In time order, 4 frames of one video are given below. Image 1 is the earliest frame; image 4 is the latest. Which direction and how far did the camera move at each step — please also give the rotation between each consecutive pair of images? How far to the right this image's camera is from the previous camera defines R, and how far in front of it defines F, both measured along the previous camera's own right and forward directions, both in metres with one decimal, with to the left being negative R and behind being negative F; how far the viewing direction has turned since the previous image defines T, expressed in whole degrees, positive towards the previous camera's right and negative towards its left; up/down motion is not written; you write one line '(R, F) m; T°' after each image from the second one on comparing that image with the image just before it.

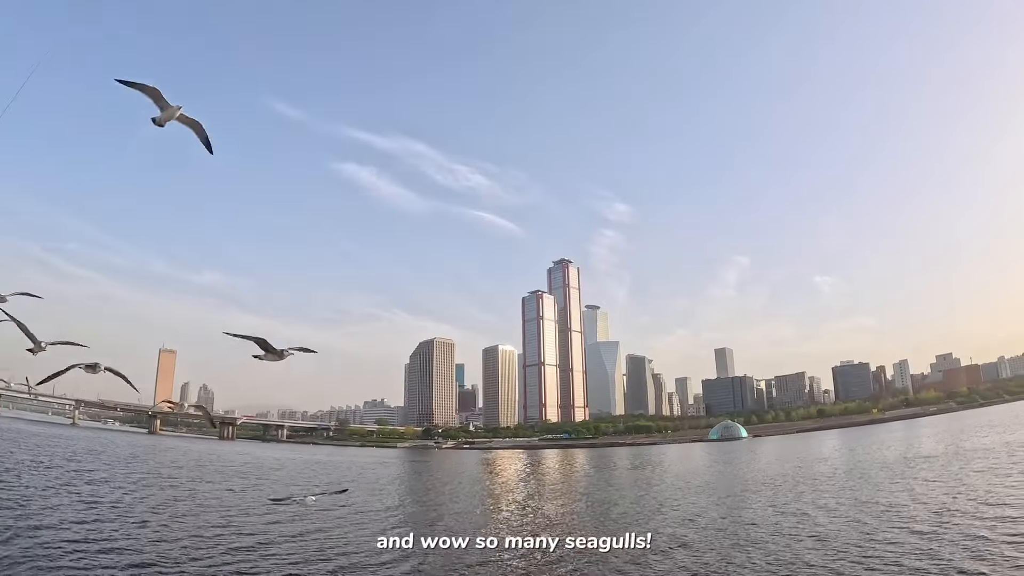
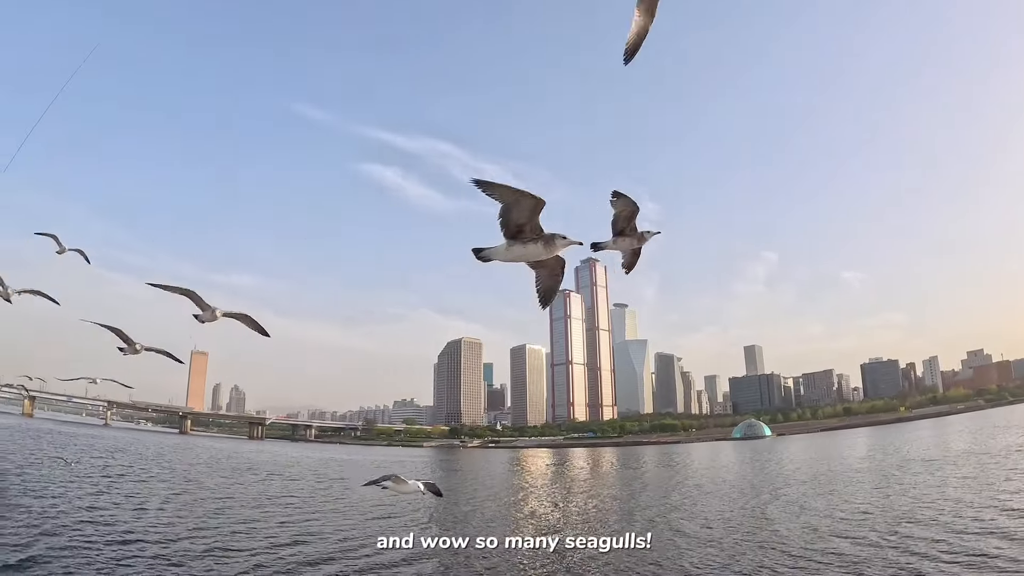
(+0.8, -0.1) m; -3°
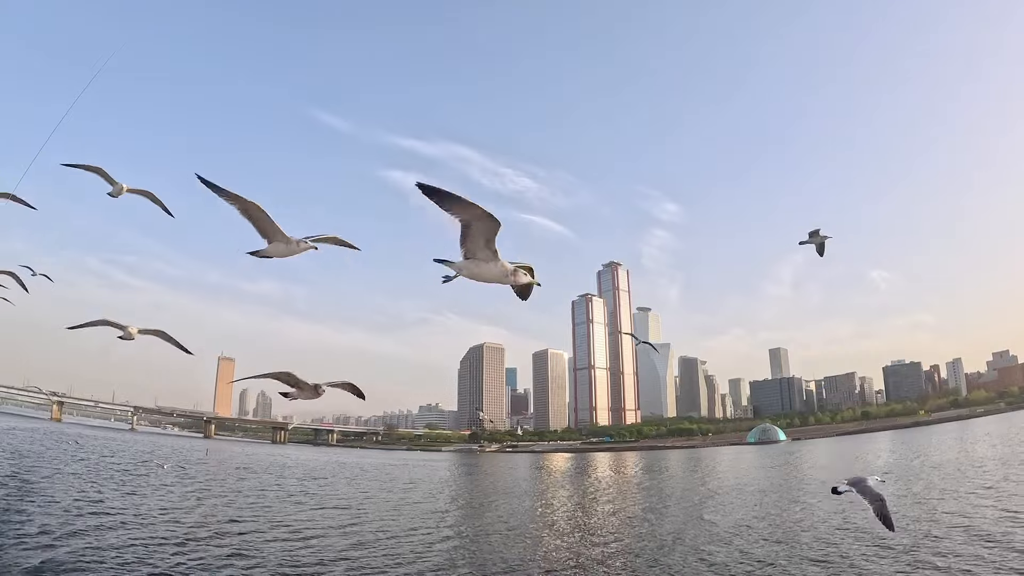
(+0.7, -0.3) m; -2°
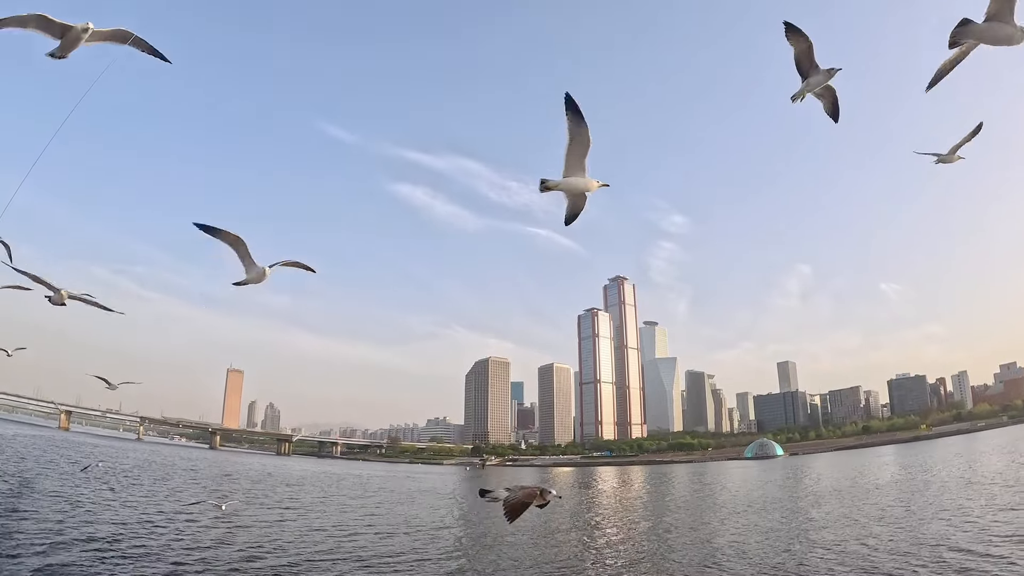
(+0.3, -0.4) m; -1°
